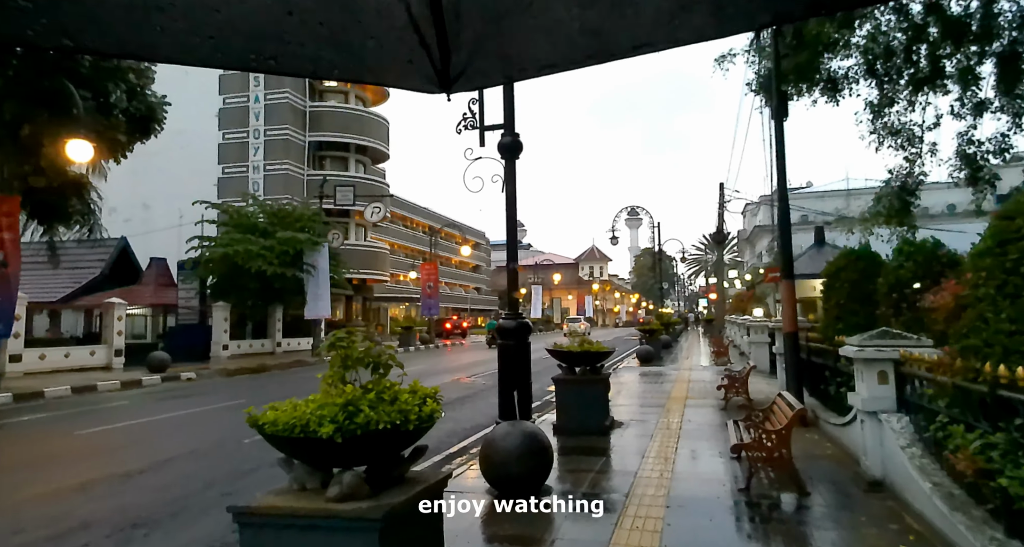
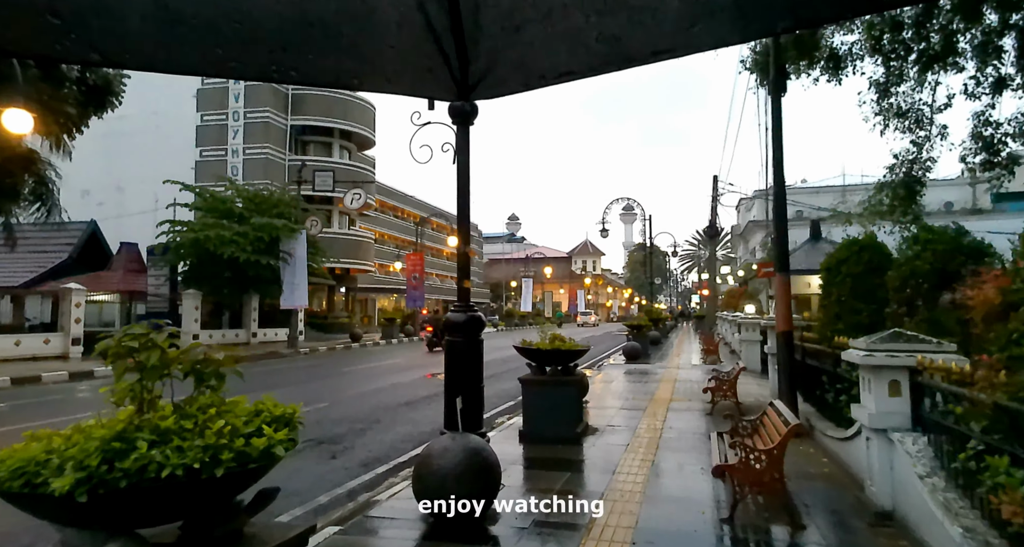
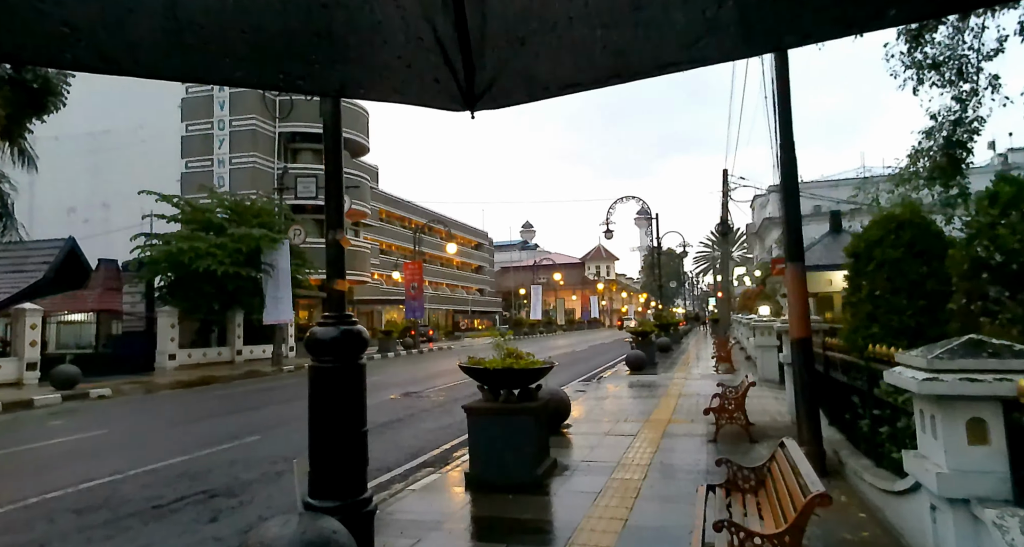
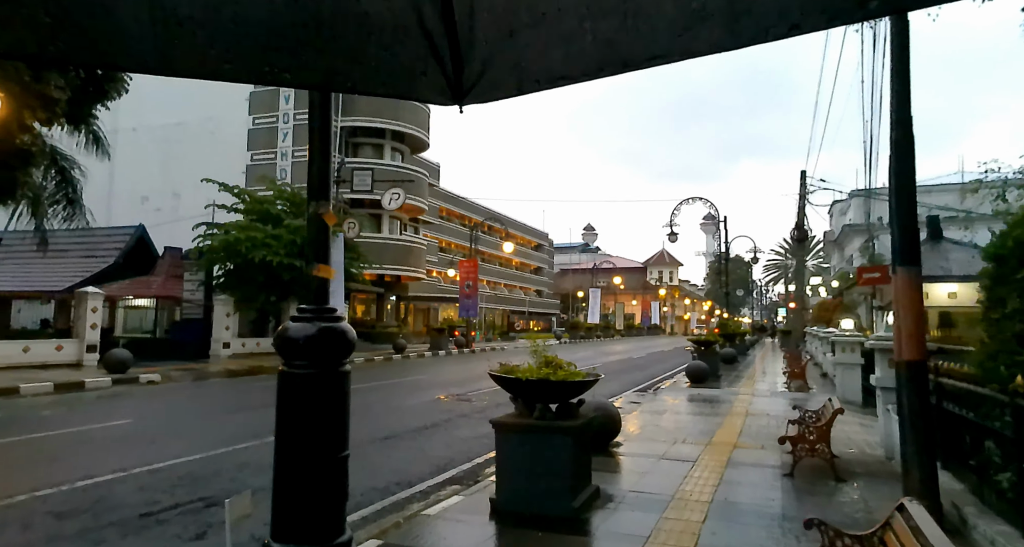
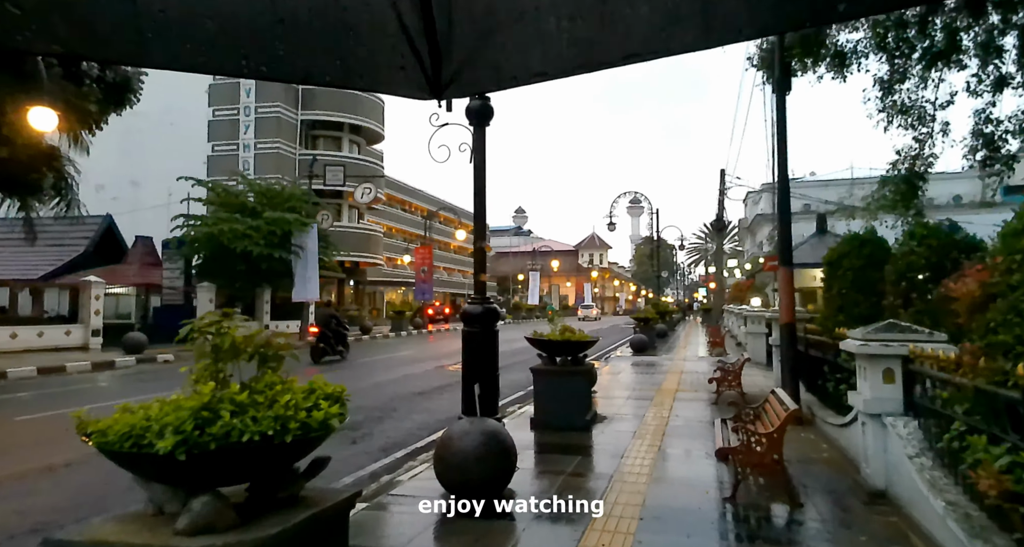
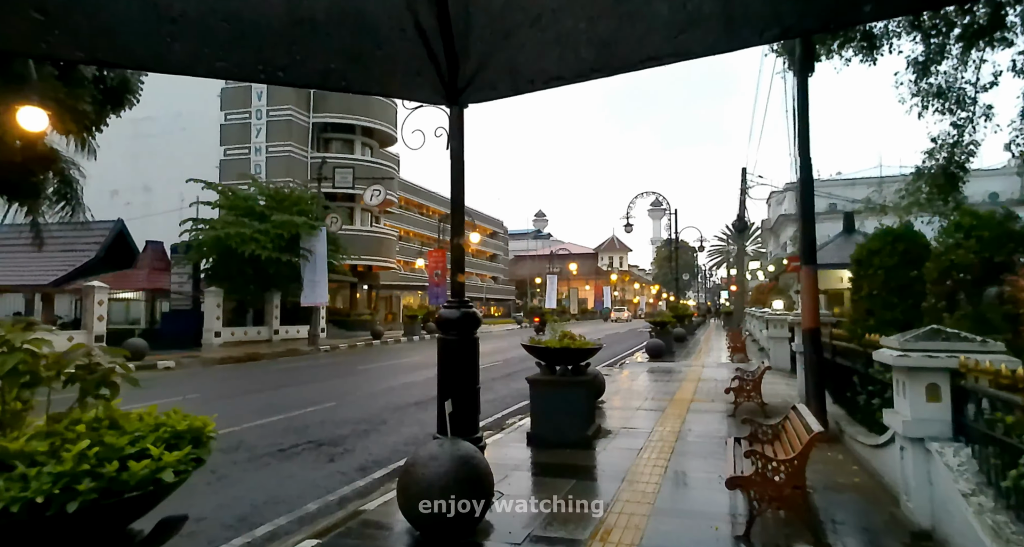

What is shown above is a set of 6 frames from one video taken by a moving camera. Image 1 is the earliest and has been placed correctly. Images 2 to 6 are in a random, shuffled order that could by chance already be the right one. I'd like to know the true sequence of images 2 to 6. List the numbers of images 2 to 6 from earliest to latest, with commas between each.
5, 2, 6, 3, 4
